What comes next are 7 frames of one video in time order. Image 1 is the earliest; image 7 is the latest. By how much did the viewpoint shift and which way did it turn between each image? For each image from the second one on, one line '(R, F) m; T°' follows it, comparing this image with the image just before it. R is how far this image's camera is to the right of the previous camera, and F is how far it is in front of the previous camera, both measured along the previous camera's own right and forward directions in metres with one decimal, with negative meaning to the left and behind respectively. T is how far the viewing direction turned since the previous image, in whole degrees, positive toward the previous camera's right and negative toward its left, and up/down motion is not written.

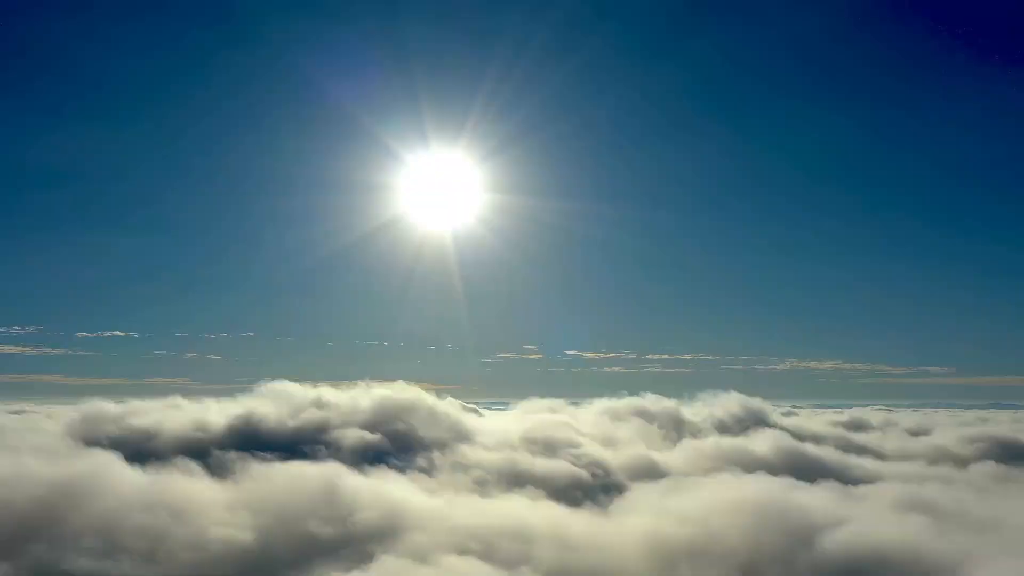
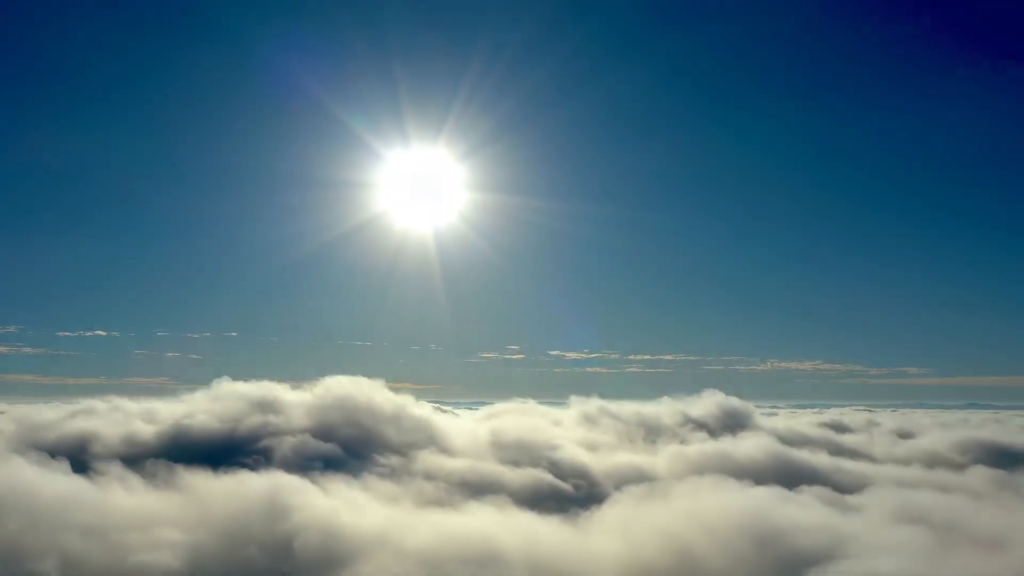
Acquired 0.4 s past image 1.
(+3.2, -2.3) m; 0°
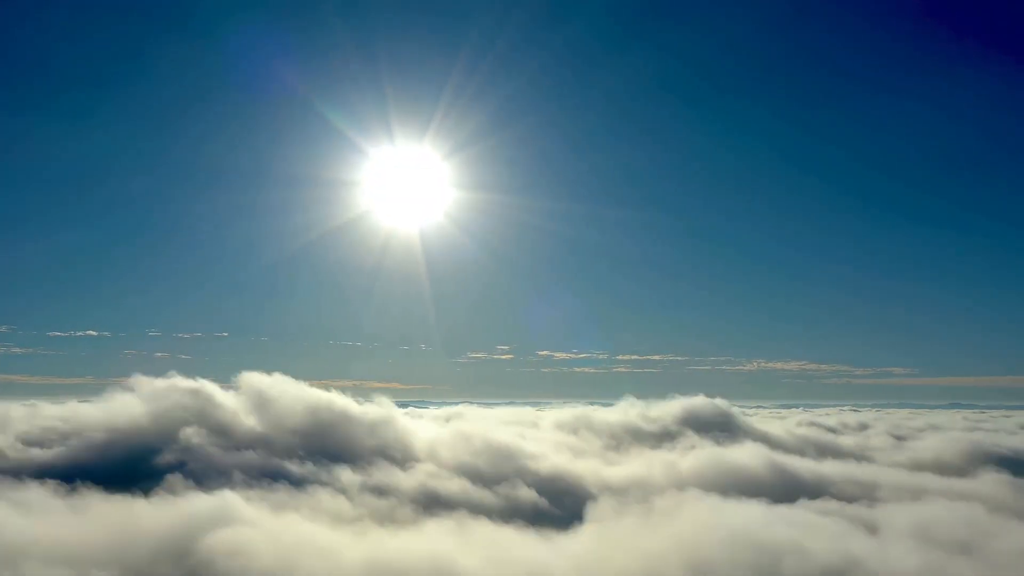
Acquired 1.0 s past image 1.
(+1.7, +6.3) m; +1°
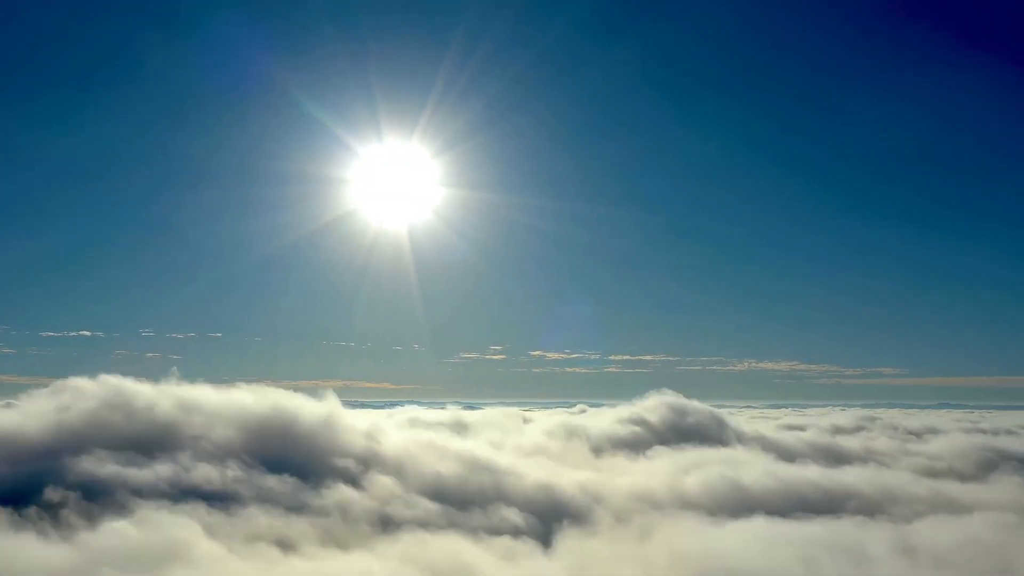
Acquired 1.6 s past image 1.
(+1.2, +6.3) m; +1°
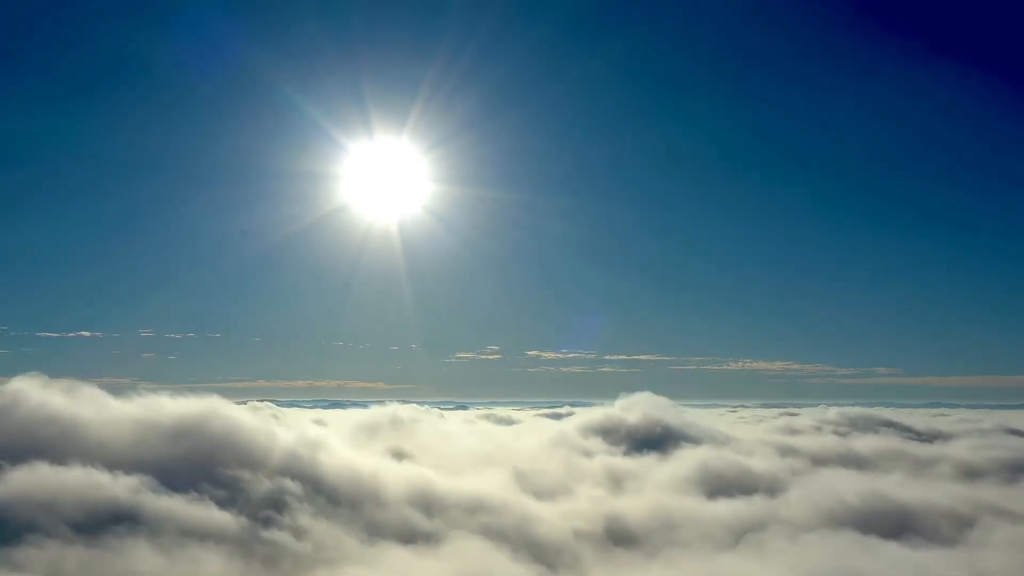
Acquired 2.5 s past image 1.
(+0.9, +8.6) m; 0°
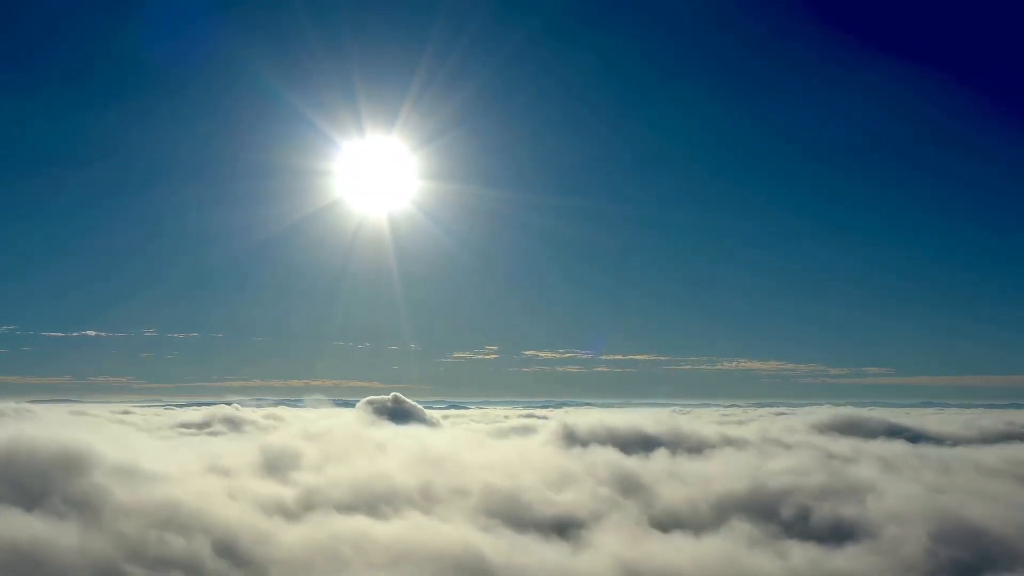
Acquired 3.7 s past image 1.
(-3.1, +2.6) m; 0°
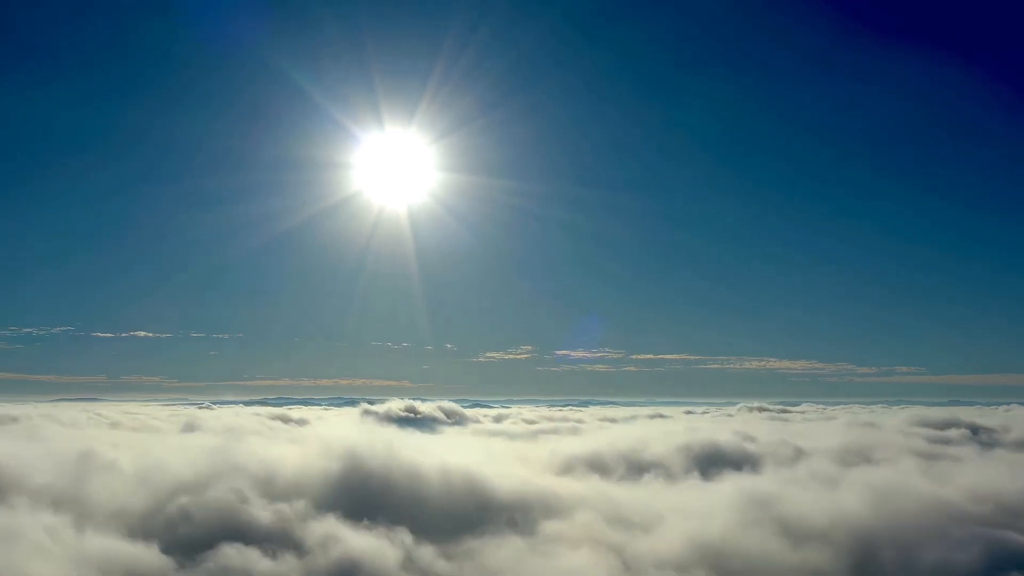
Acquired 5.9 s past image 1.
(+0.8, +42.5) m; -3°
